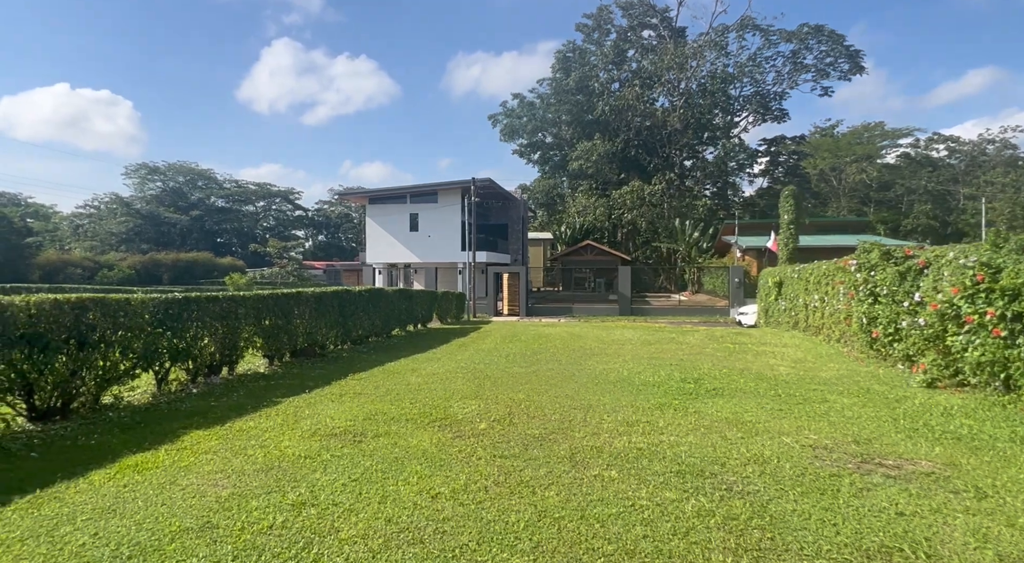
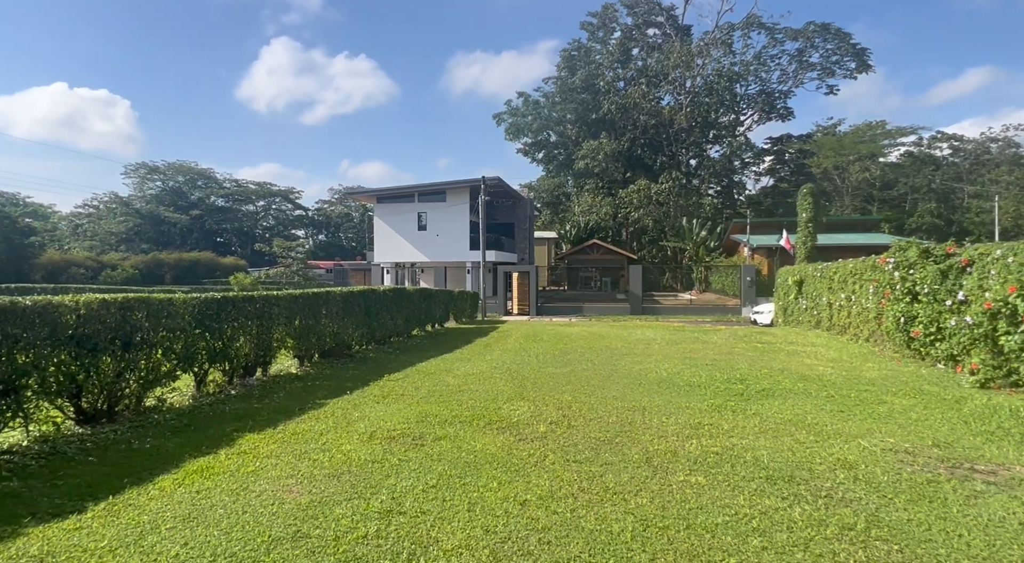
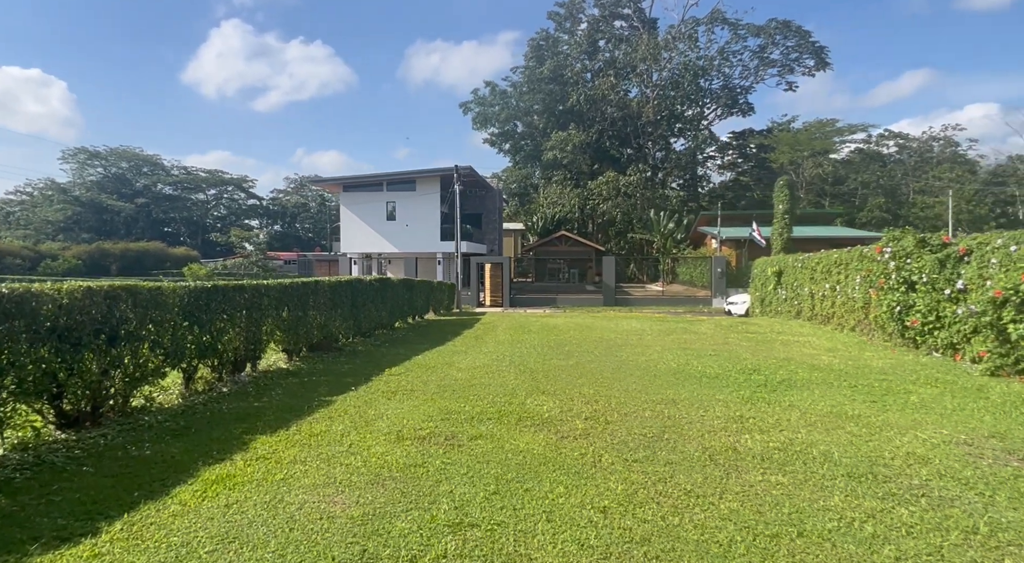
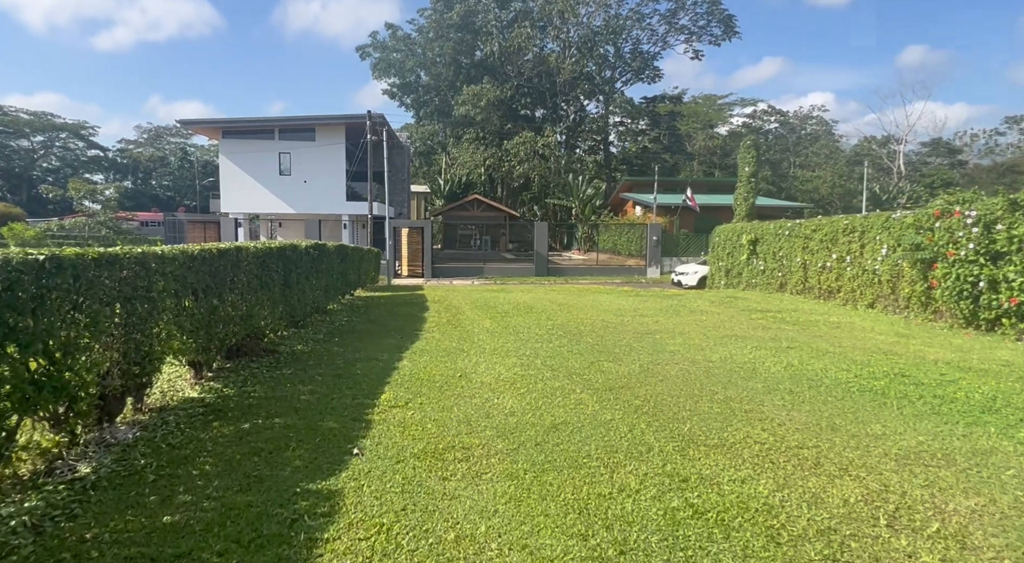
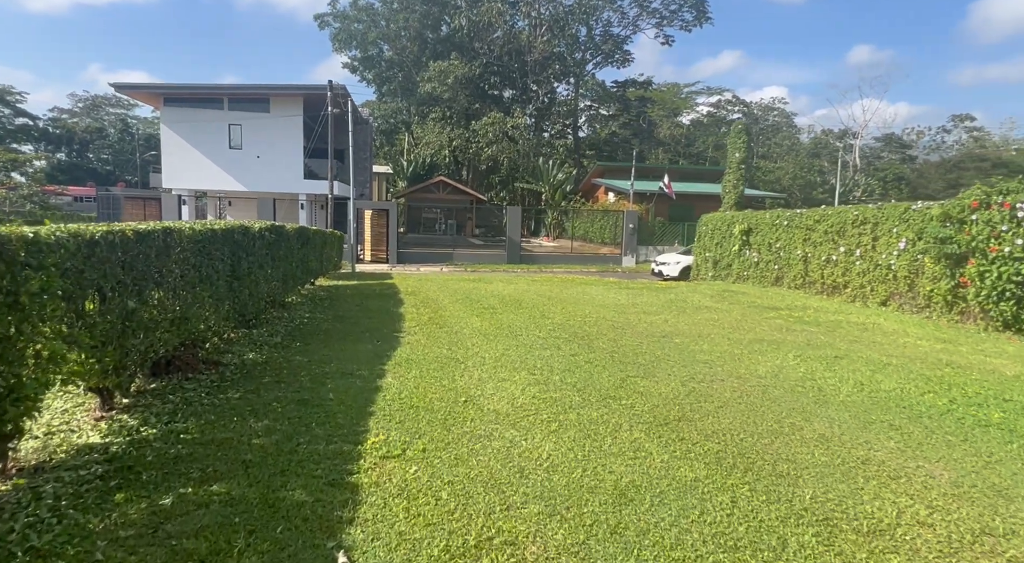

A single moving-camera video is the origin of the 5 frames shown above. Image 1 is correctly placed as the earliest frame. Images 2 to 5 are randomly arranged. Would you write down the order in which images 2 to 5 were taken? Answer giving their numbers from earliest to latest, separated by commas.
2, 3, 4, 5
